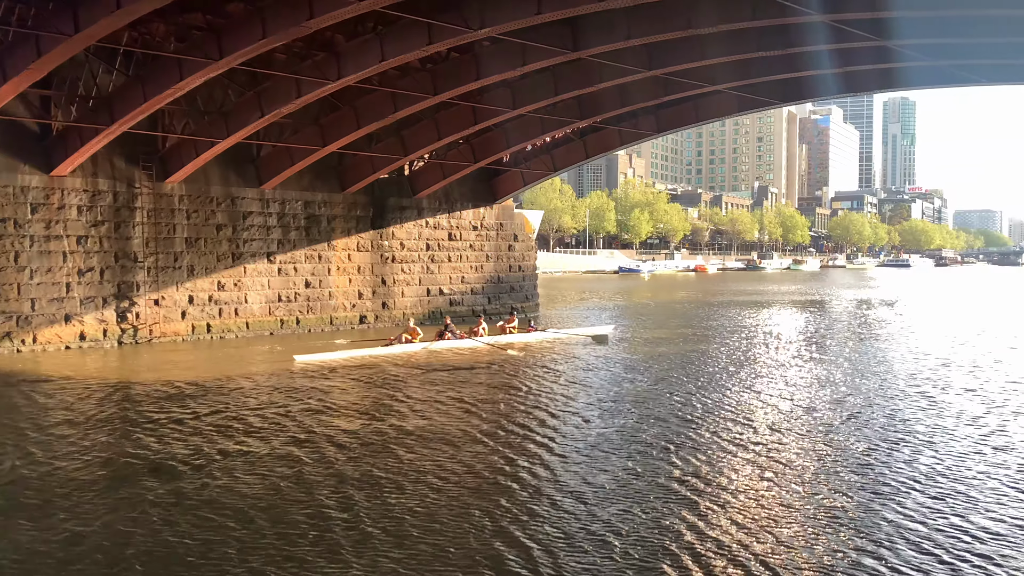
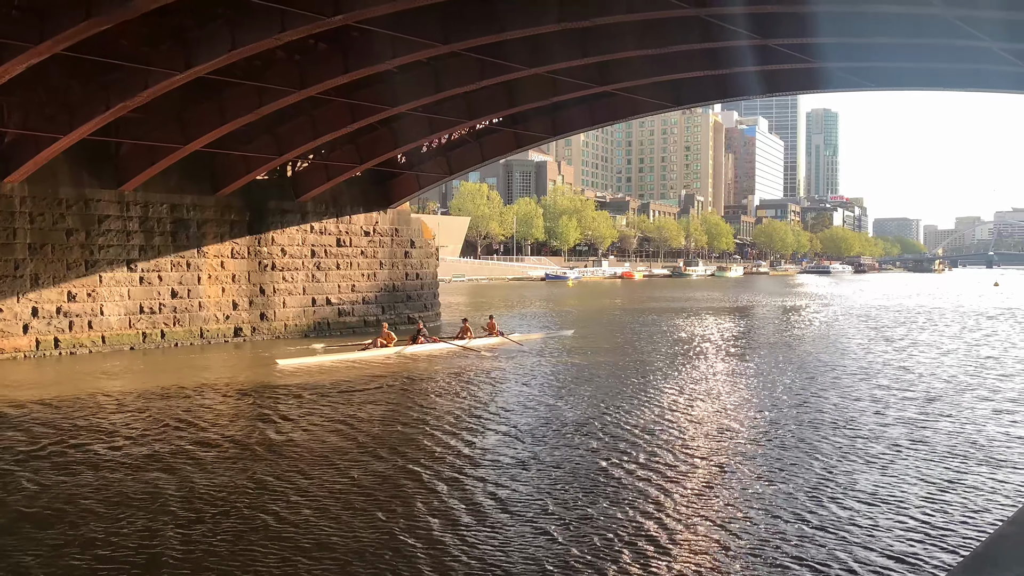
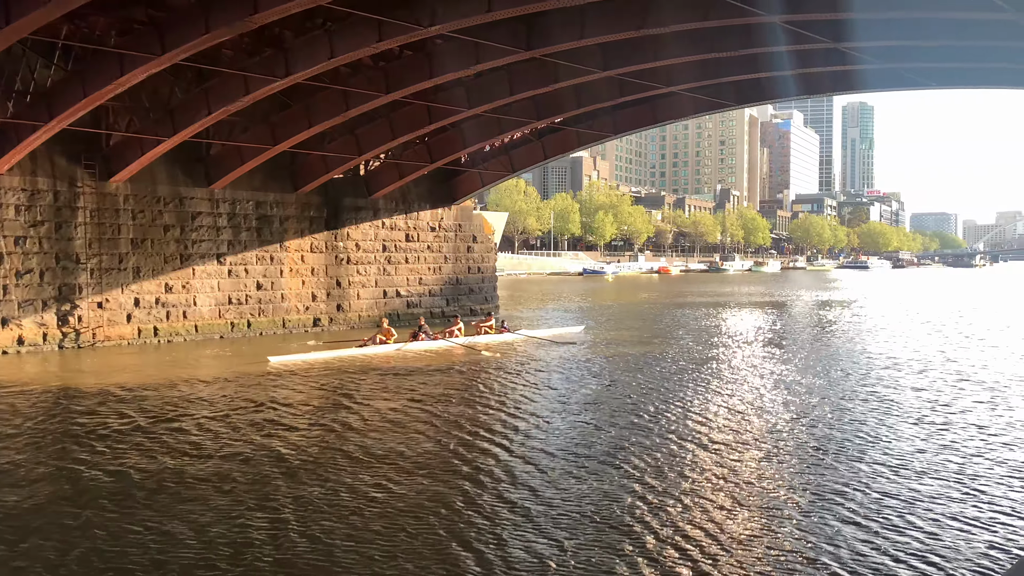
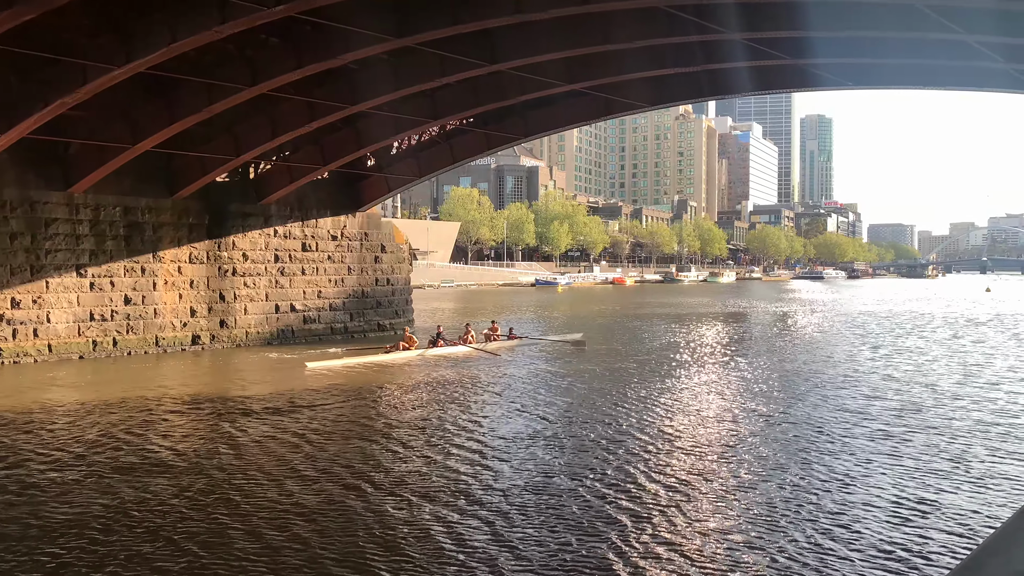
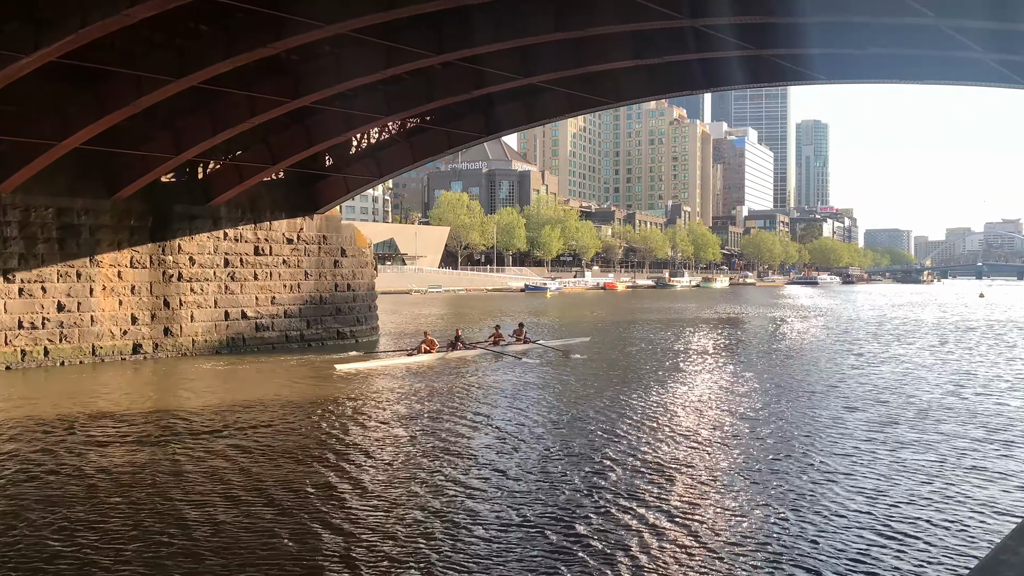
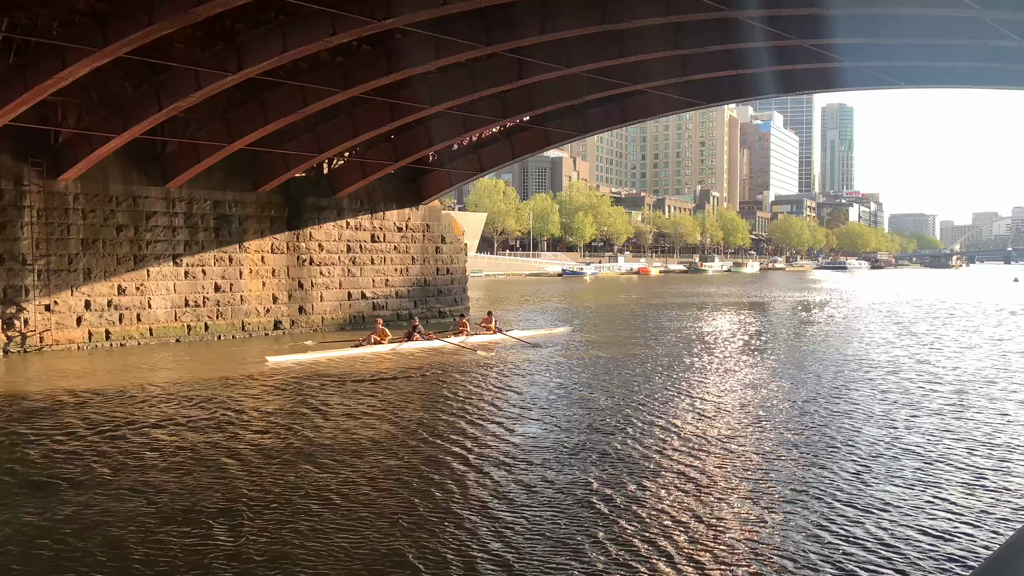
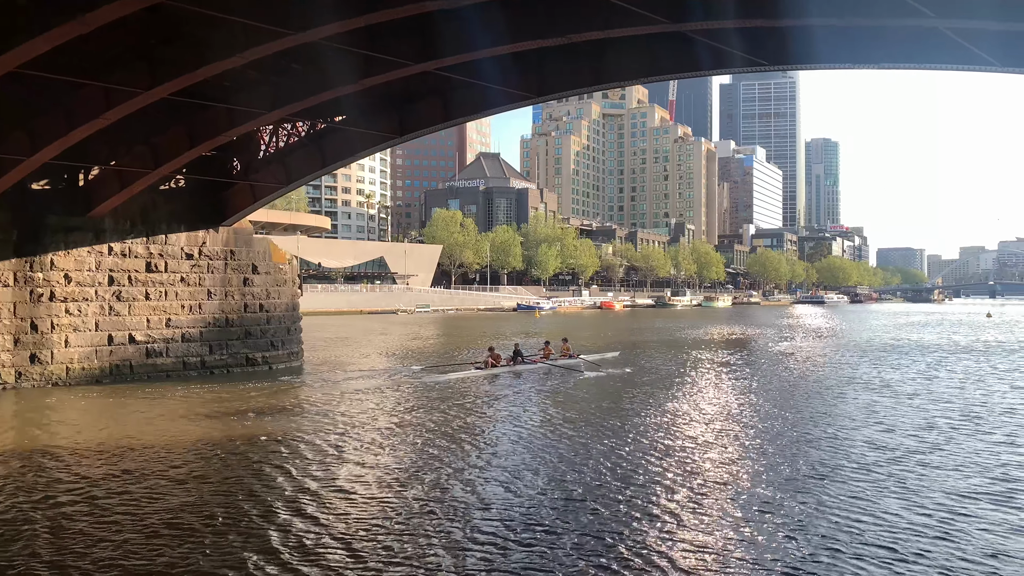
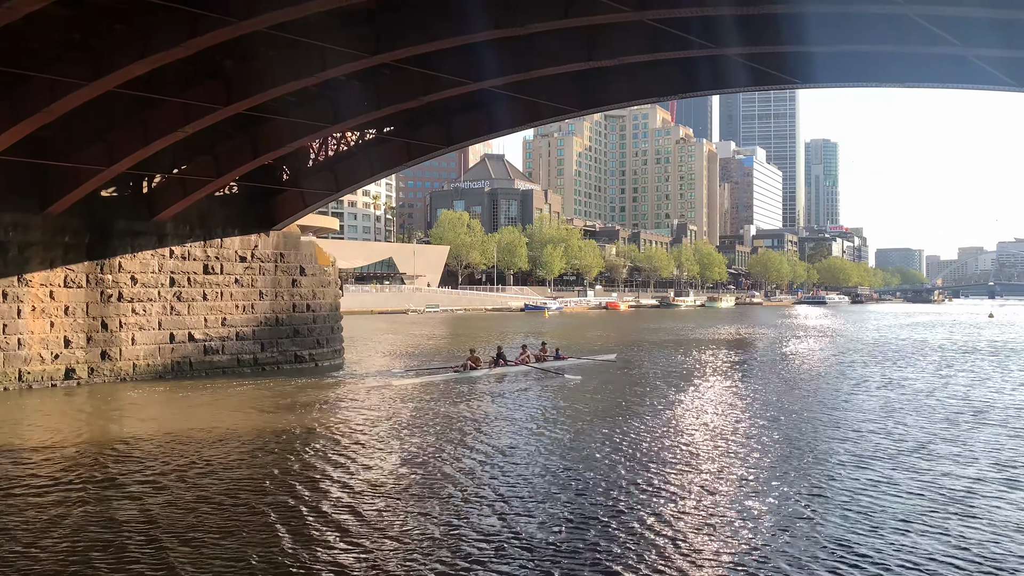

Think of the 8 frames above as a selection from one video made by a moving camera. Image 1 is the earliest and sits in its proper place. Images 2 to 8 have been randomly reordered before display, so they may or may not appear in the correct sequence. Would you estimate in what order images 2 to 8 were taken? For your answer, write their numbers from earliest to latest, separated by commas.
3, 6, 2, 4, 5, 8, 7
